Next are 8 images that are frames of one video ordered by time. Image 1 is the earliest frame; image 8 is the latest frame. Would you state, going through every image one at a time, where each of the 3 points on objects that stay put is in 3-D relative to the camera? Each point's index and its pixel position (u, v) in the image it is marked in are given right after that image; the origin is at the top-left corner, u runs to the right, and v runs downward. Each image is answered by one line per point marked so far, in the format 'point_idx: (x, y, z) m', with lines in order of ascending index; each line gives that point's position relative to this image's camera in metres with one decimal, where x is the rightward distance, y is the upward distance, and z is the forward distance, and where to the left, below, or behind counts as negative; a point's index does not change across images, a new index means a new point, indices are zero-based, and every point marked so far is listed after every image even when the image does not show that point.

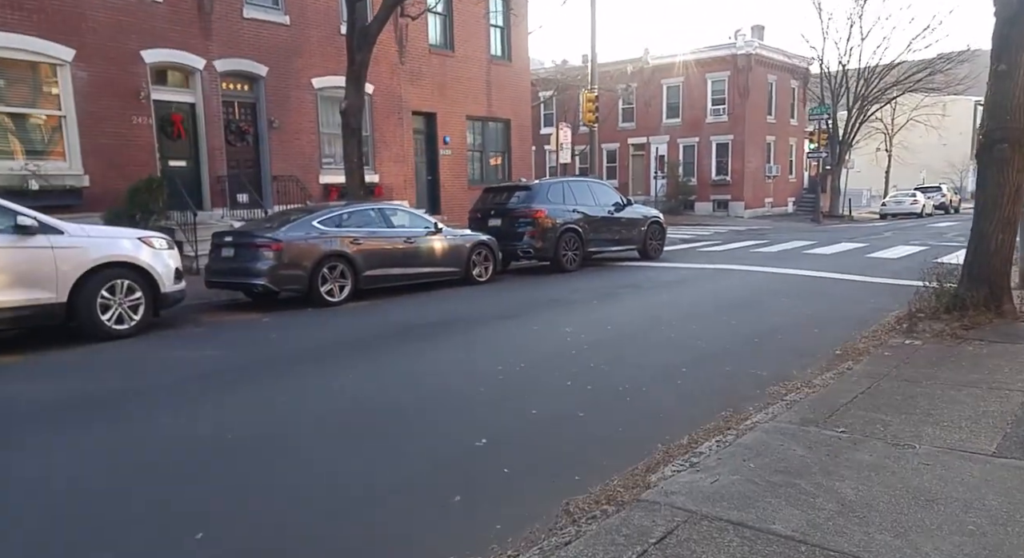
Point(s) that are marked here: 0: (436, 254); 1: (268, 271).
0: (-1.2, +0.4, +11.9) m
1: (-3.2, +0.1, +9.9) m
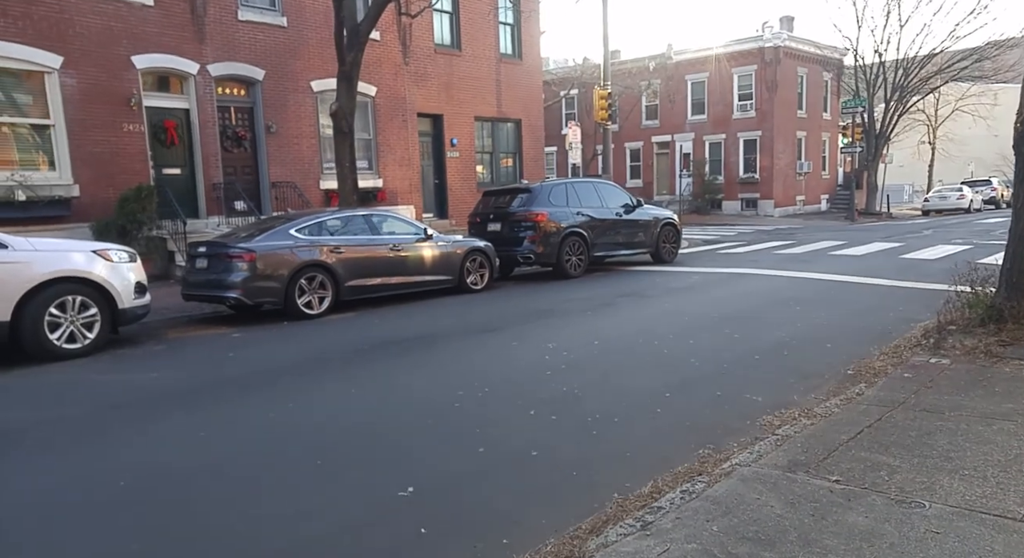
0: (-1.3, +0.3, +11.2) m
1: (-3.4, -0.1, +9.4) m
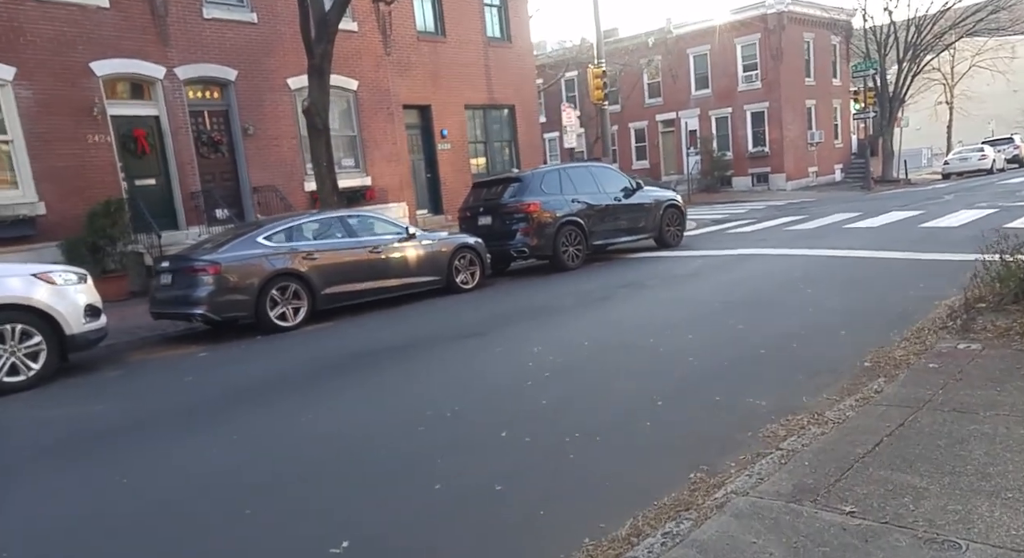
0: (-1.4, +0.2, +10.5) m
1: (-3.6, -0.2, +8.7) m
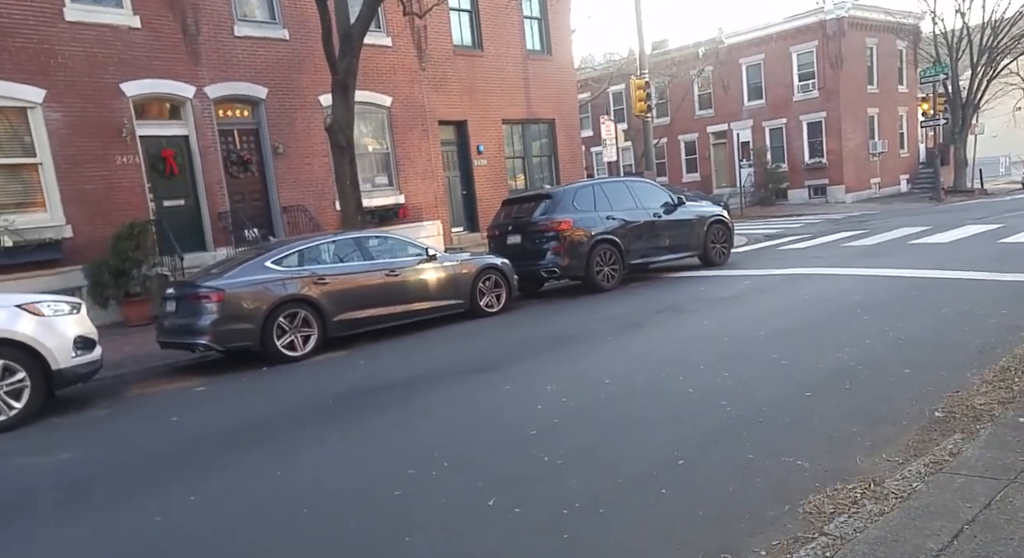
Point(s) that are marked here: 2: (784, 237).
0: (-1.1, -0.1, +9.9) m
1: (-3.4, -0.5, +8.3) m
2: (+6.8, +1.0, +18.8) m
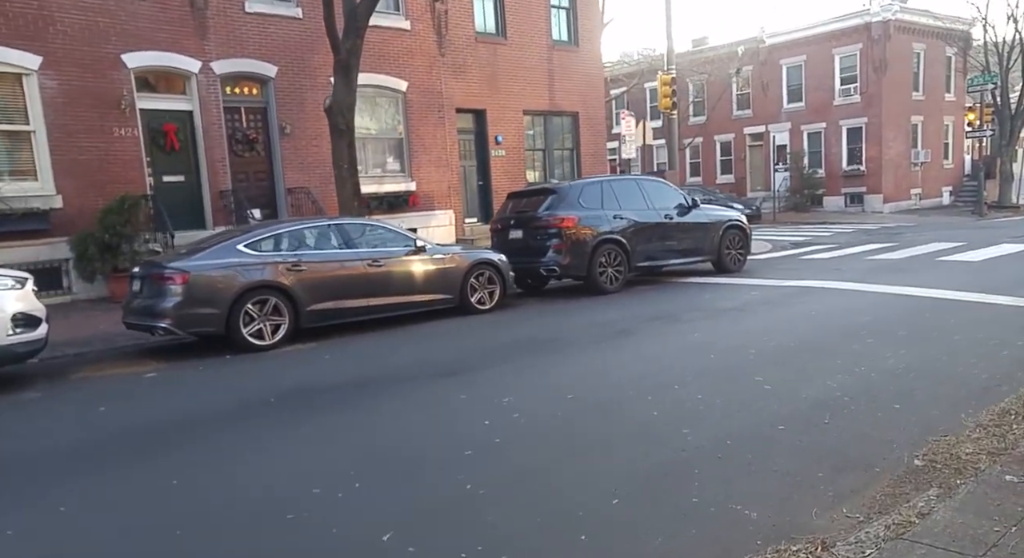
0: (-1.2, 0.0, +9.5) m
1: (-3.6, -0.3, +7.9) m
2: (+7.2, +0.8, +17.9) m
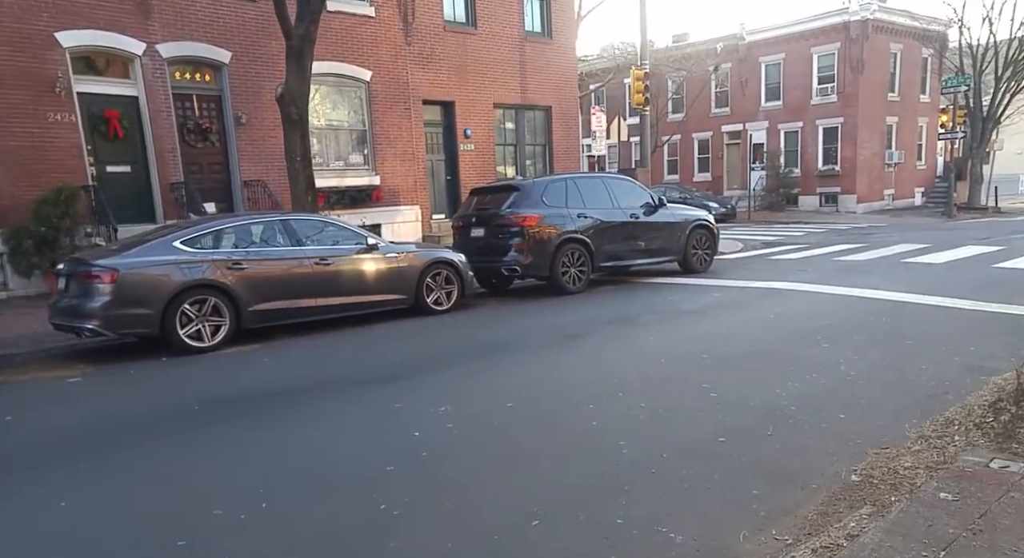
0: (-1.8, 0.0, +9.2) m
1: (-4.1, -0.3, +7.6) m
2: (+6.4, +0.8, +17.8) m
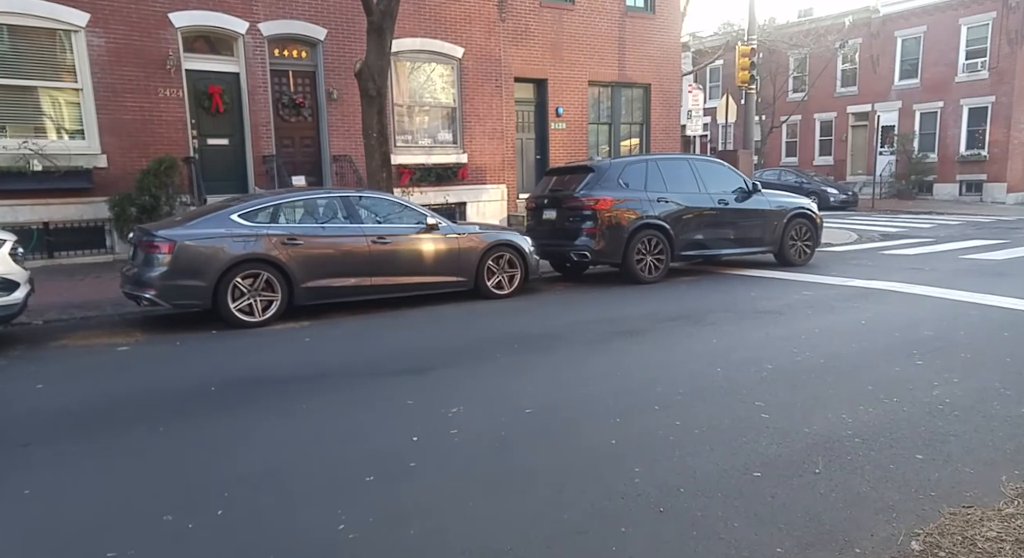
0: (-1.0, +0.2, +8.8) m
1: (-3.6, 0.0, +7.6) m
2: (+8.4, +0.9, +16.1) m
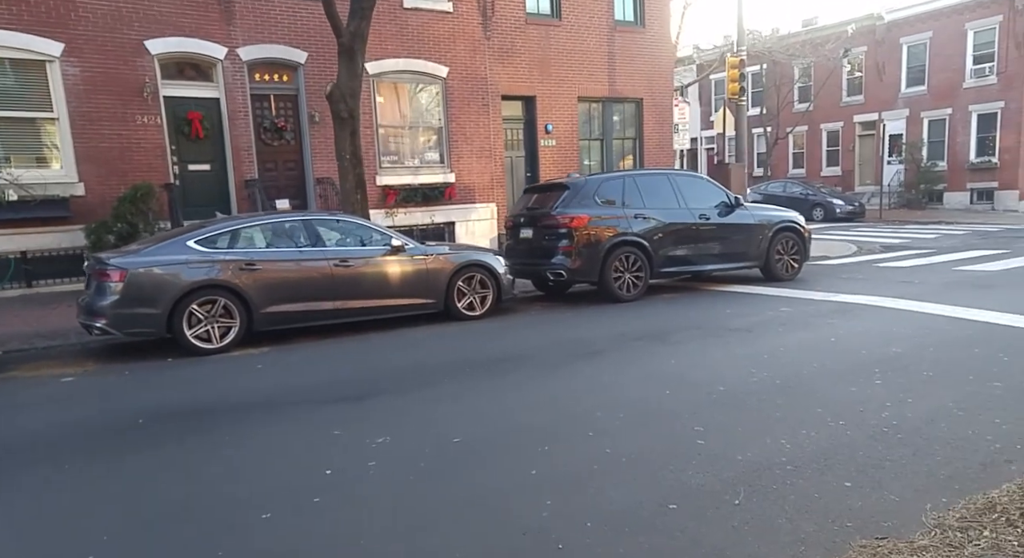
0: (-1.4, 0.0, +8.7) m
1: (-4.0, -0.3, +7.6) m
2: (+8.2, +0.6, +15.7) m
